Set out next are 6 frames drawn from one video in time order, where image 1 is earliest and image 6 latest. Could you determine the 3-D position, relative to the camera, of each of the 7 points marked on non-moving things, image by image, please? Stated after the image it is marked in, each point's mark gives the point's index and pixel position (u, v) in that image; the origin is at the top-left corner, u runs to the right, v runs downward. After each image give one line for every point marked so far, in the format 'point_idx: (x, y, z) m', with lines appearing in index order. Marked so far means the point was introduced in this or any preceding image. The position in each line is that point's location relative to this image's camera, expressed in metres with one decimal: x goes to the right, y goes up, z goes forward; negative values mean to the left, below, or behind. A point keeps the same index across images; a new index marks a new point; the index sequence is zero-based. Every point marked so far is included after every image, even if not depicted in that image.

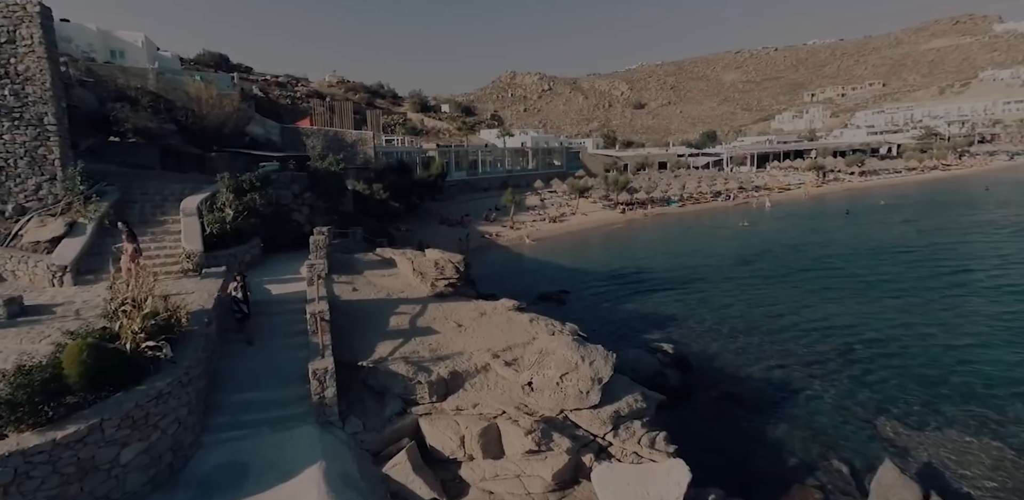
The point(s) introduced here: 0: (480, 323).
0: (-0.6, -1.4, +10.5) m
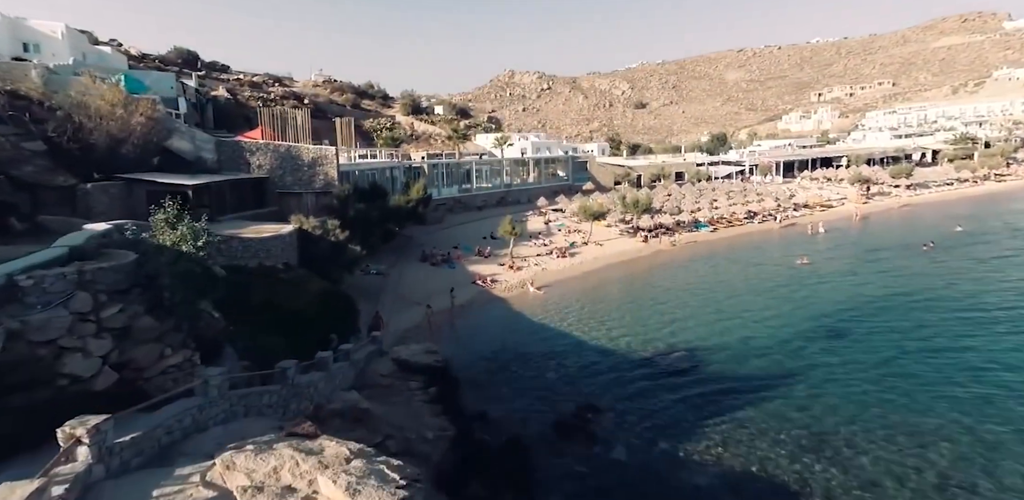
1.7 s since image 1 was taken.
0: (-0.6, -3.7, +3.3) m
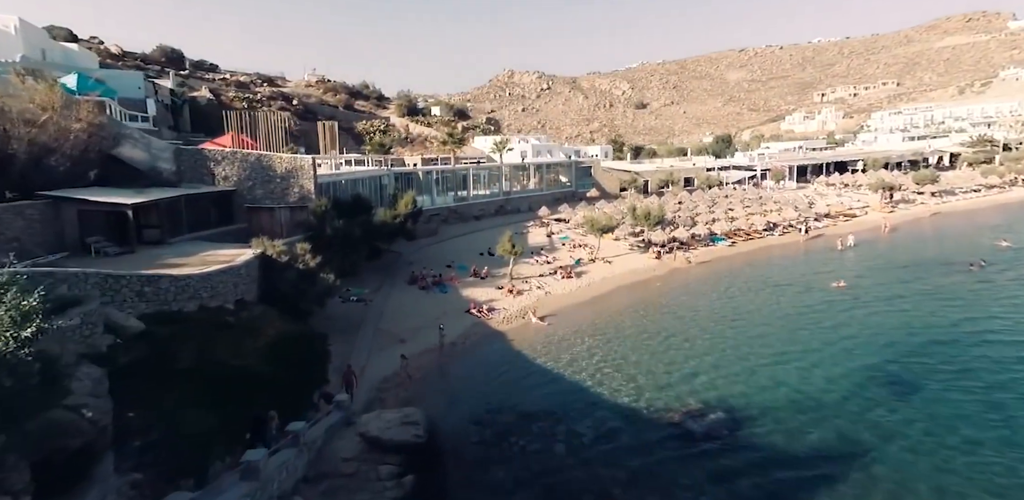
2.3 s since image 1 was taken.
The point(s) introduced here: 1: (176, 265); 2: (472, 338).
0: (-0.6, -4.6, +0.2) m
1: (-9.3, -0.4, +15.4) m
2: (-1.4, -3.1, +19.7) m
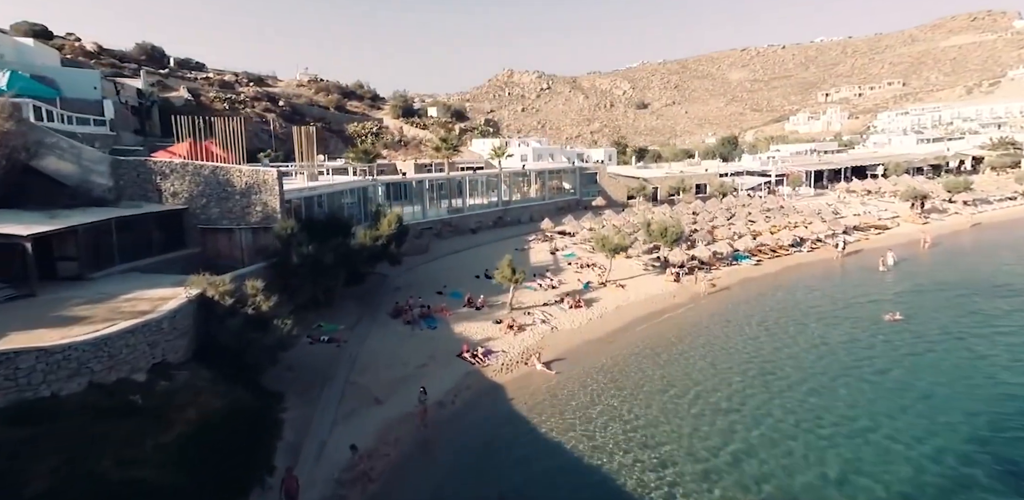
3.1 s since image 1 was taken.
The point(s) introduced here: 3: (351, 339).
0: (-0.5, -5.7, -3.4) m
1: (-9.3, -1.5, +11.8) m
2: (-1.4, -4.2, +16.1) m
3: (-5.7, -3.1, +19.4) m
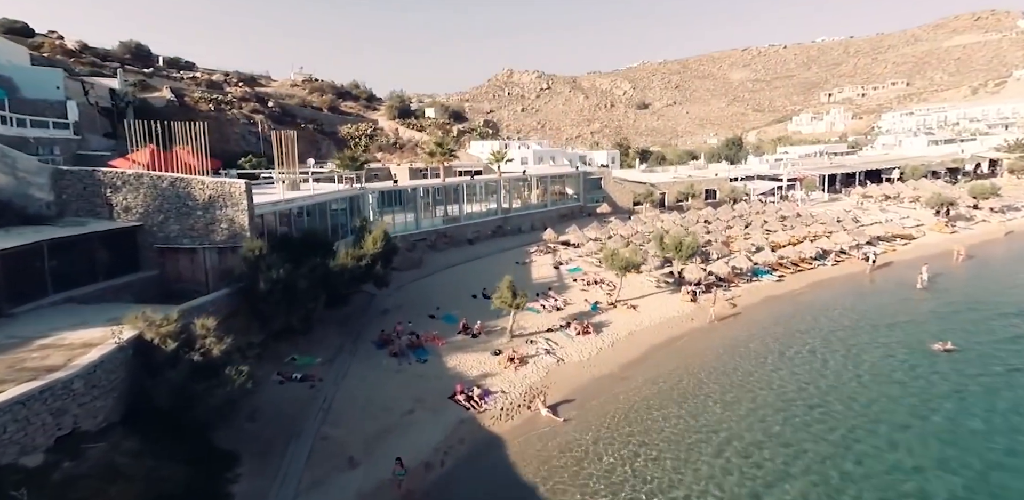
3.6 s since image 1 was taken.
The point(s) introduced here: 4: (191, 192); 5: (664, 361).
0: (-0.5, -6.4, -5.9) m
1: (-9.3, -2.2, +9.3) m
2: (-1.4, -4.9, +13.6) m
3: (-5.7, -3.8, +16.9) m
4: (-10.3, +1.9, +17.8) m
5: (+5.3, -3.9, +19.6) m
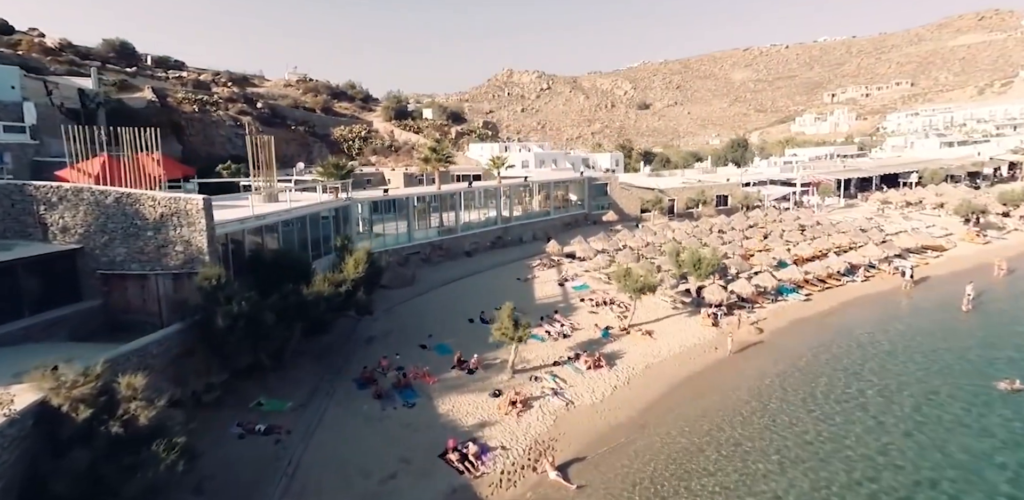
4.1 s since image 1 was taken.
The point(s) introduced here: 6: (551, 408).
0: (-0.4, -7.2, -8.4) m
1: (-9.2, -2.9, +6.8) m
2: (-1.4, -5.7, +11.1) m
3: (-5.6, -4.6, +14.3) m
4: (-10.2, +1.1, +15.3) m
5: (+5.4, -4.6, +17.0) m
6: (+1.1, -4.5, +15.9) m
